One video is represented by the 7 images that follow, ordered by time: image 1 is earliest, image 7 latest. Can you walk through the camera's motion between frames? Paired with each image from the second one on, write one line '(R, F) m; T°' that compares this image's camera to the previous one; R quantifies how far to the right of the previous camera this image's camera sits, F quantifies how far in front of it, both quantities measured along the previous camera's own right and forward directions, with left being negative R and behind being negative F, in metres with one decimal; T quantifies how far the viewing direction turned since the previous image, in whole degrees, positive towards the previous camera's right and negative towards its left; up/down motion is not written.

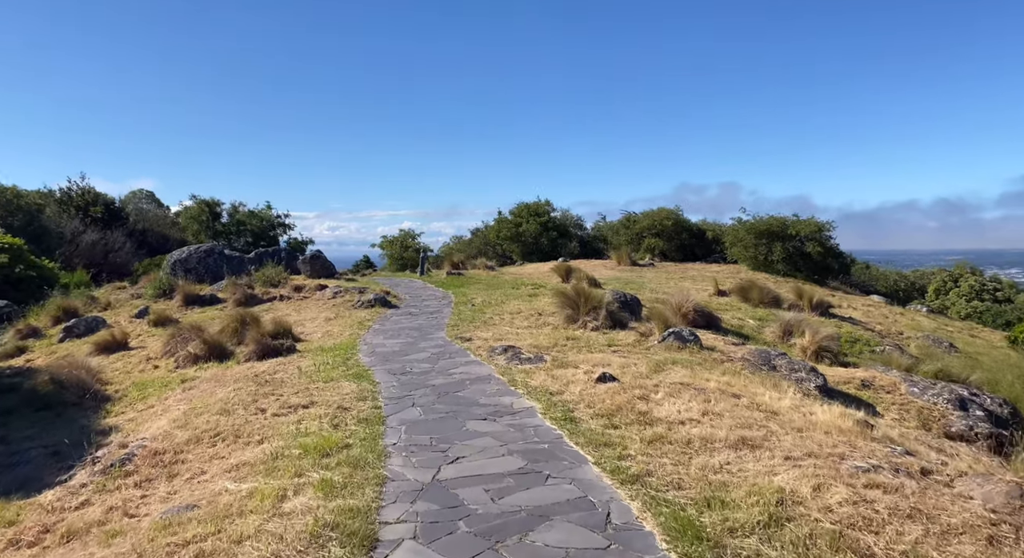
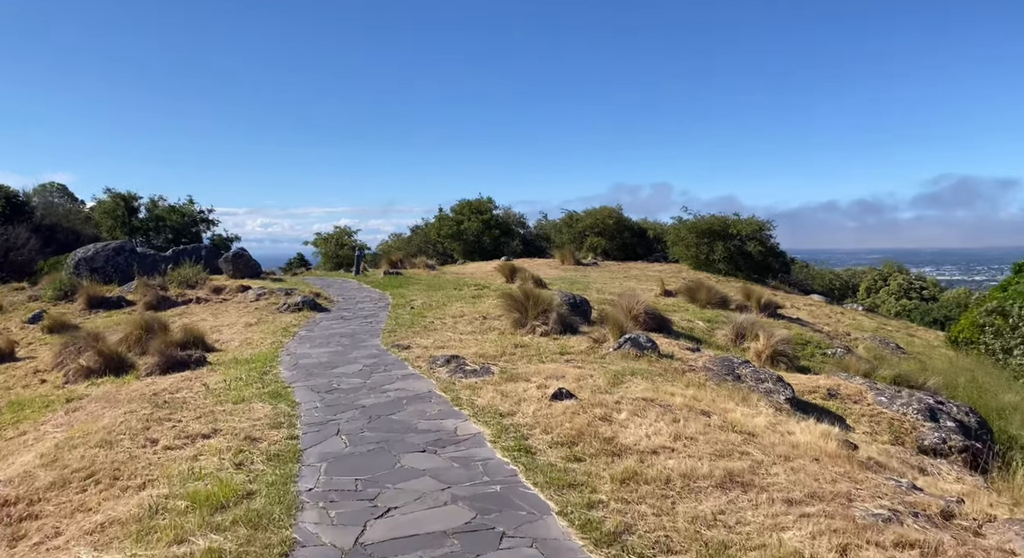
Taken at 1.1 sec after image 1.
(0.0, +0.9) m; +5°
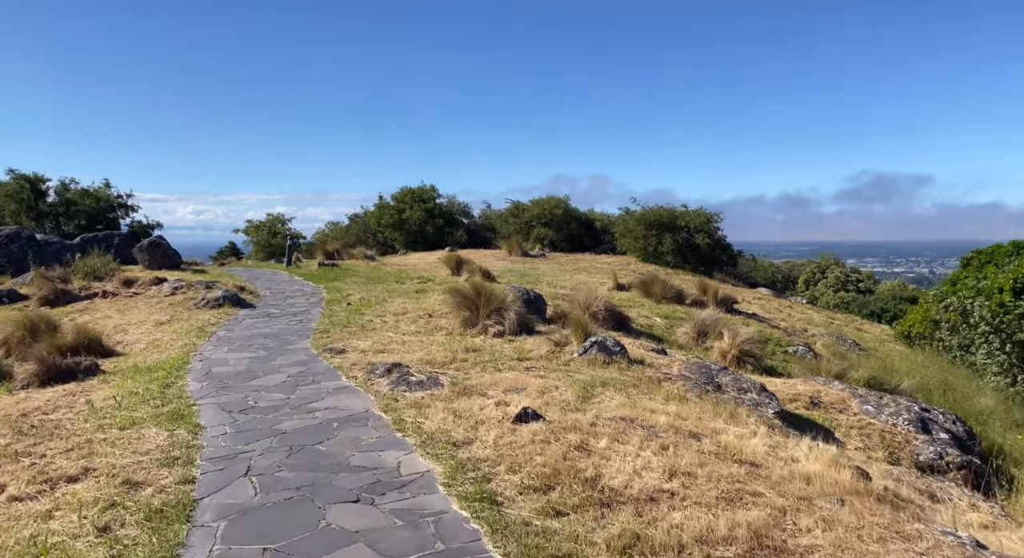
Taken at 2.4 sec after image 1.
(-0.1, +1.1) m; +5°
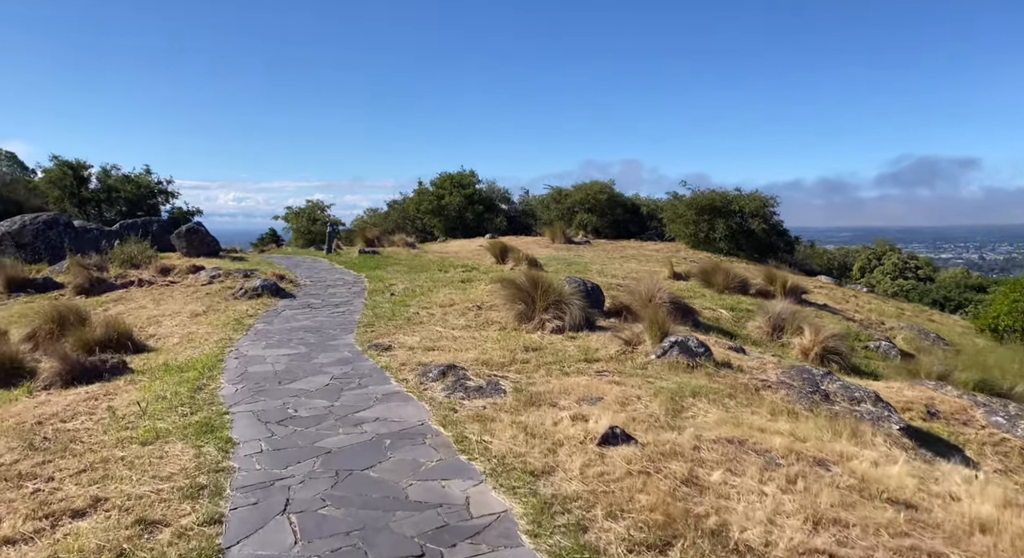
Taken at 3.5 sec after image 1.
(-0.3, +0.9) m; -3°
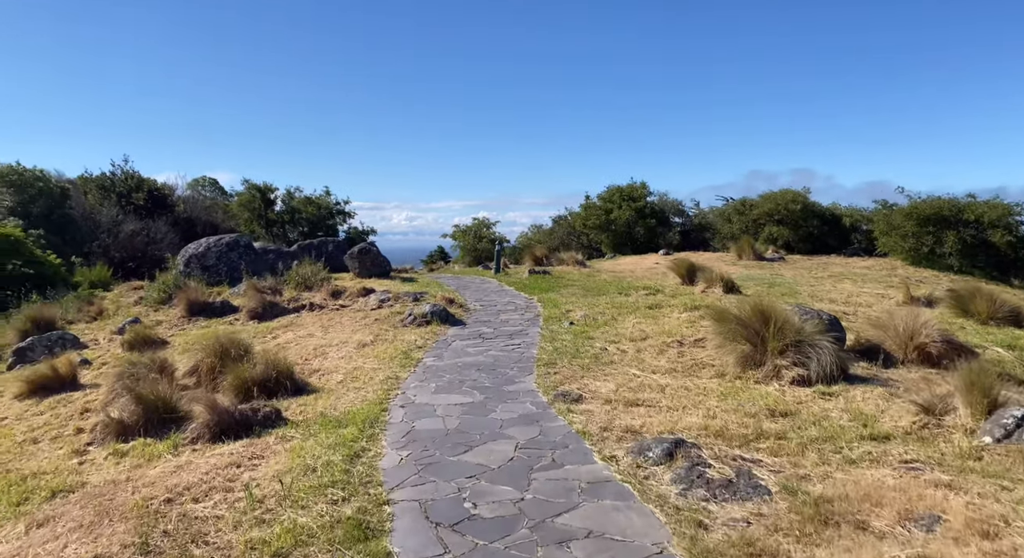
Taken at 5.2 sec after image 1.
(-0.6, +1.6) m; -13°
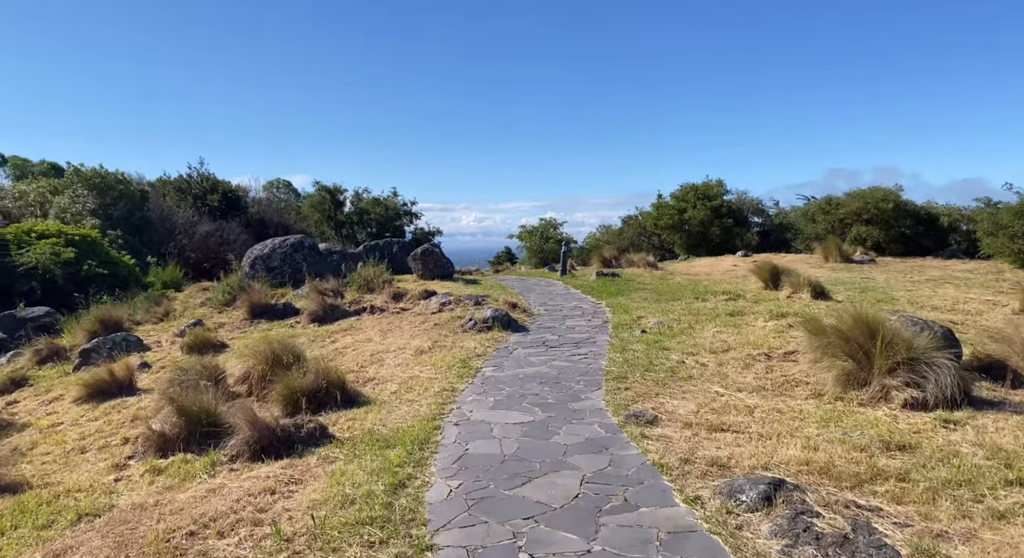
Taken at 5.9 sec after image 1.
(0.0, +0.6) m; -6°
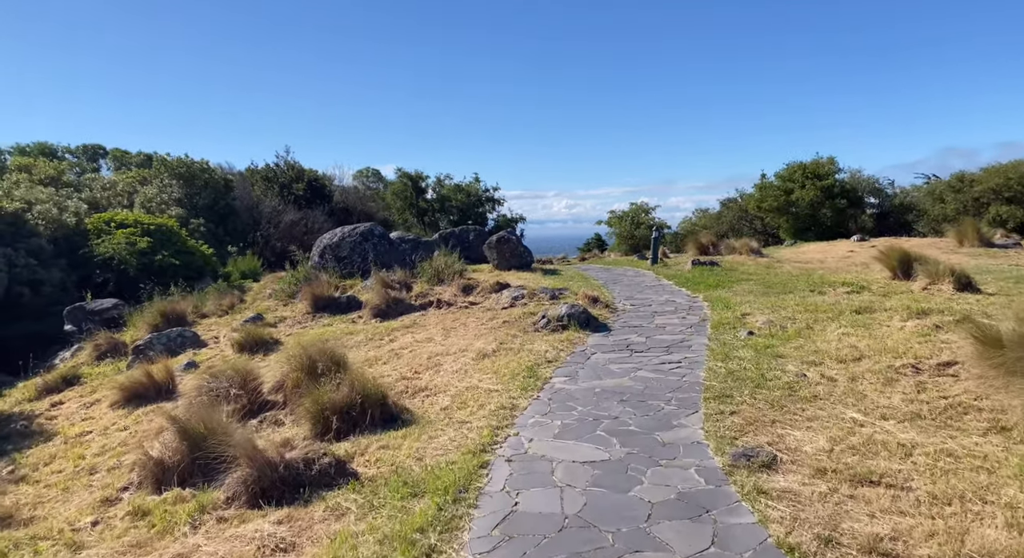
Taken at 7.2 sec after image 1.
(+0.1, +1.3) m; -7°
